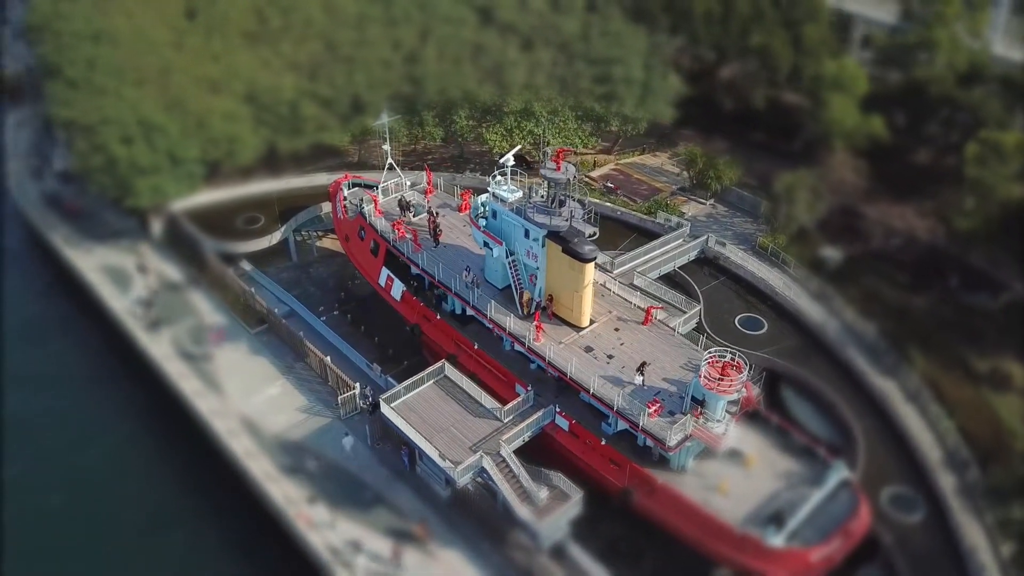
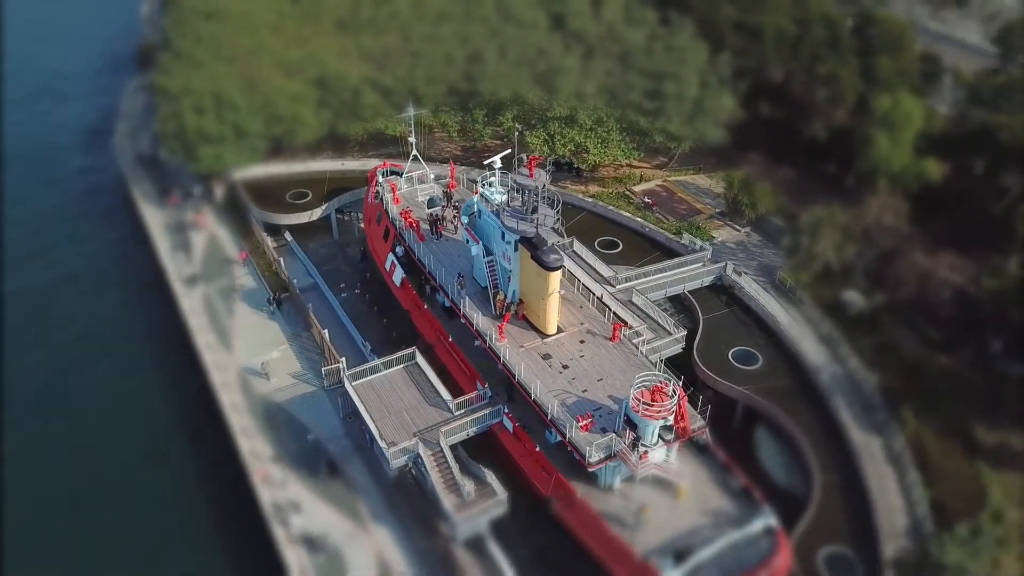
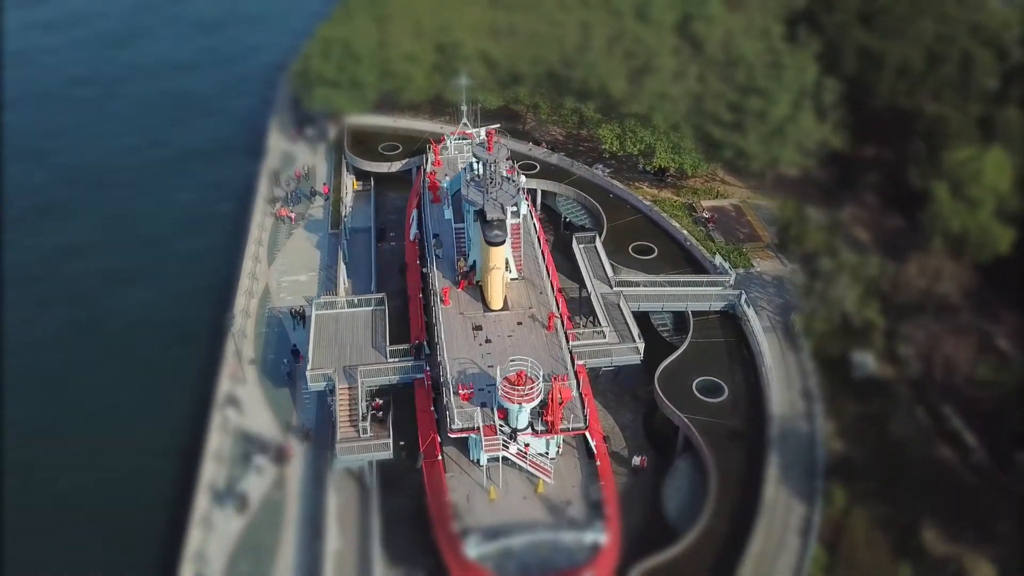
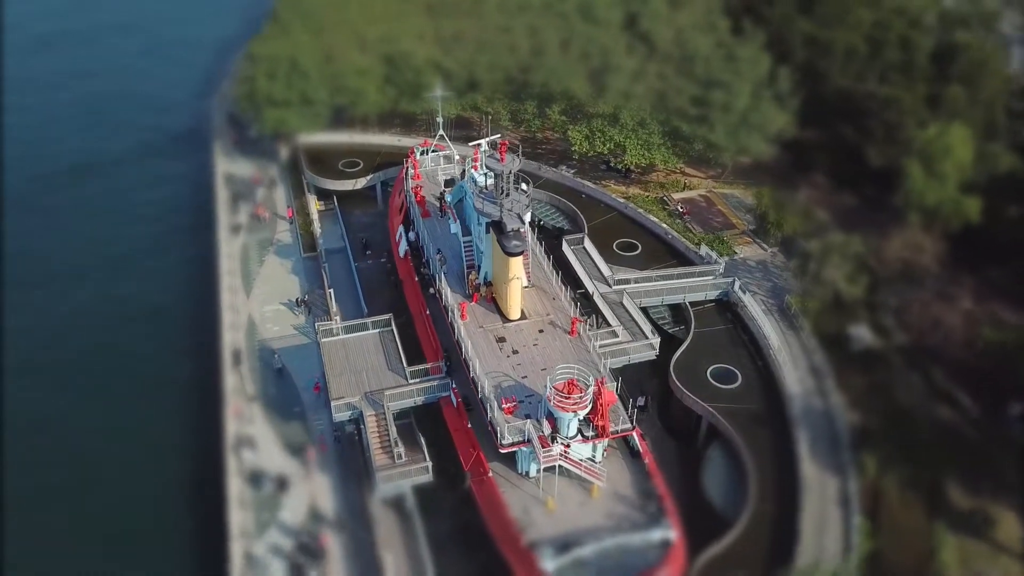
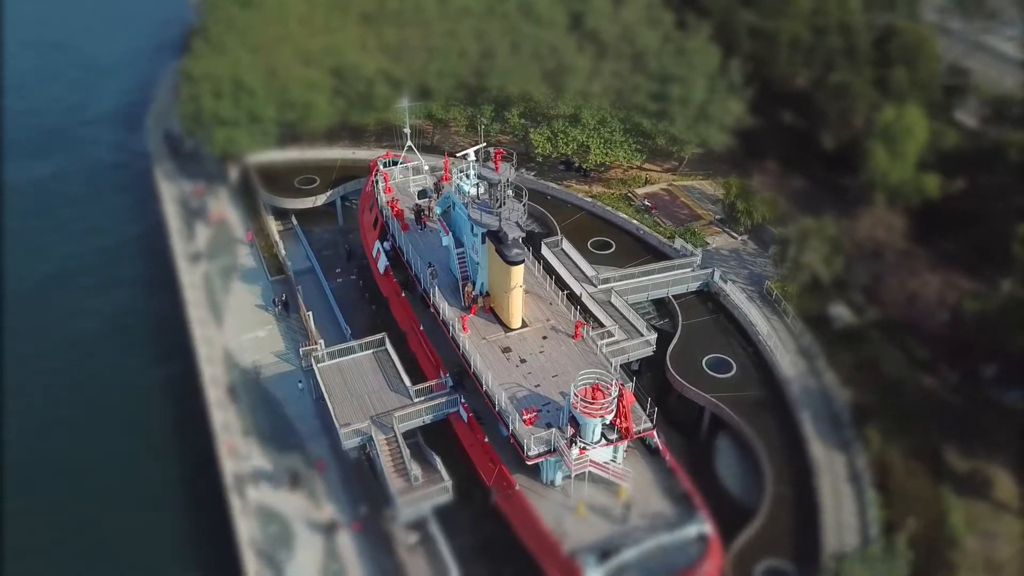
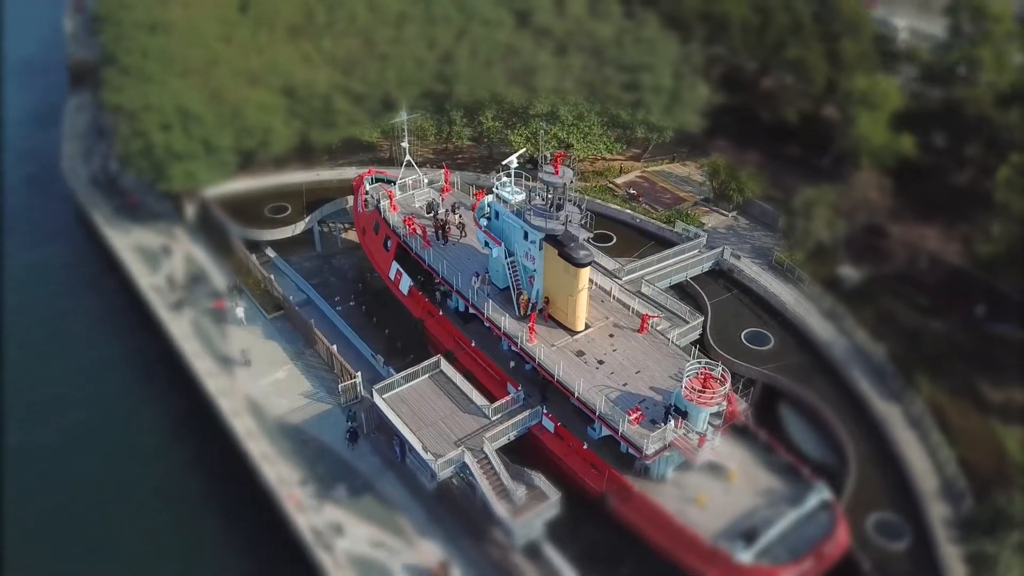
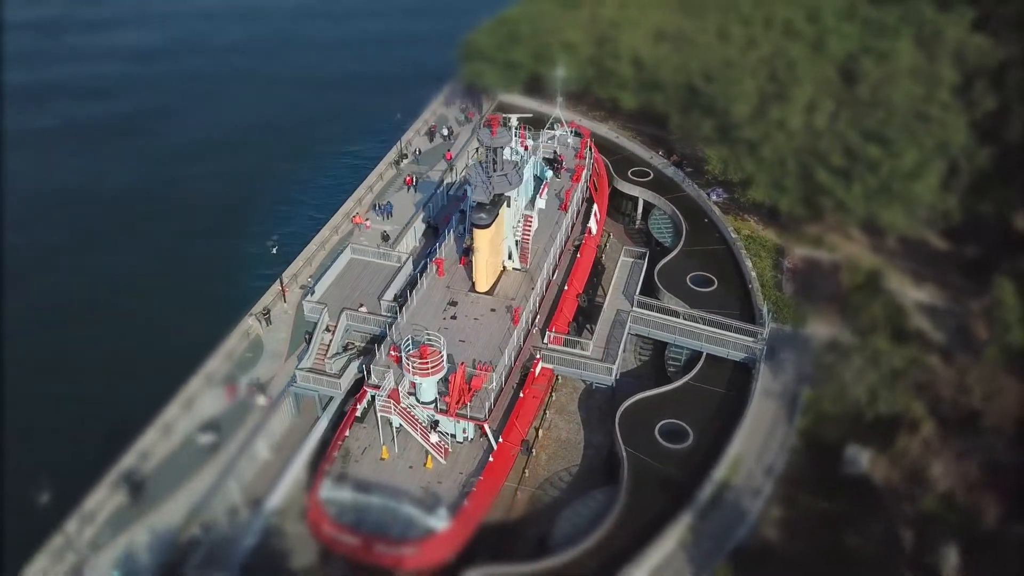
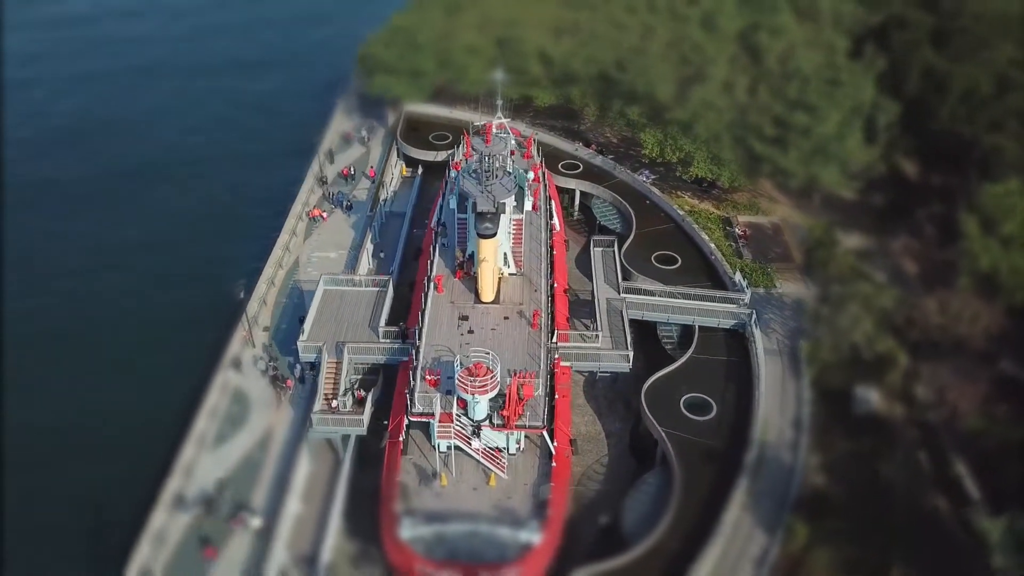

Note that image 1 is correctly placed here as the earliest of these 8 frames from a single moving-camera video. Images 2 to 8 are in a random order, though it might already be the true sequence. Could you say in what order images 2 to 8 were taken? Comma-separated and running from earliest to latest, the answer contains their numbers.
6, 2, 5, 4, 3, 8, 7
